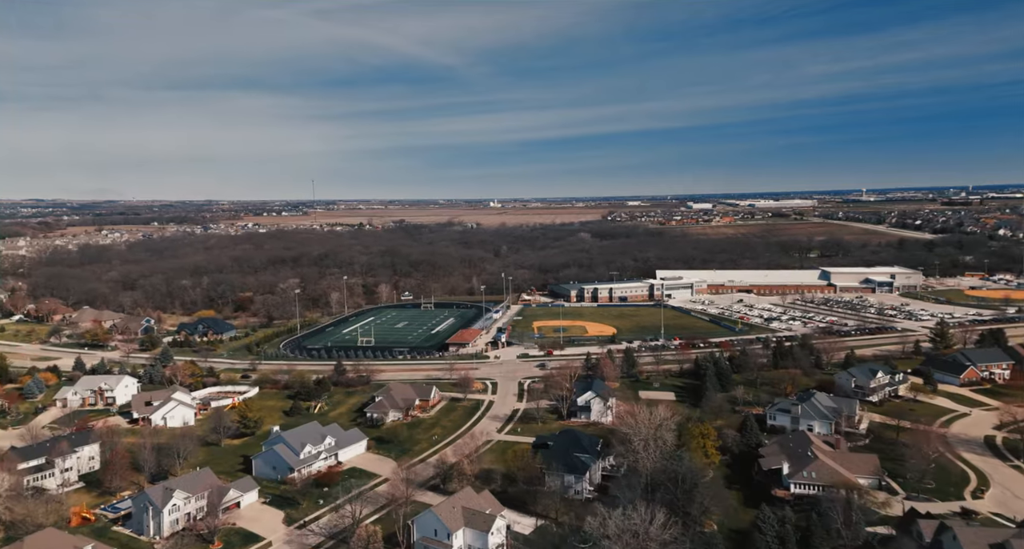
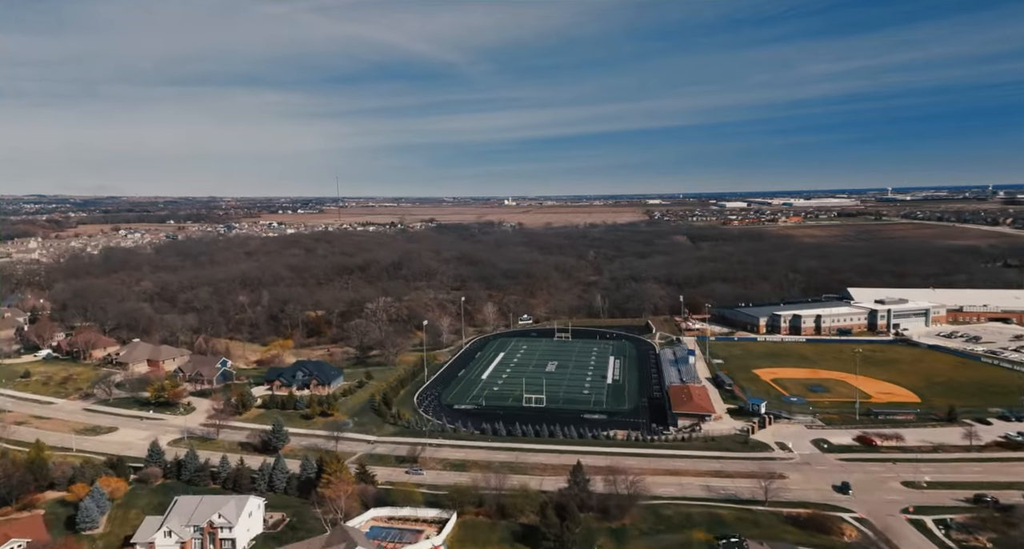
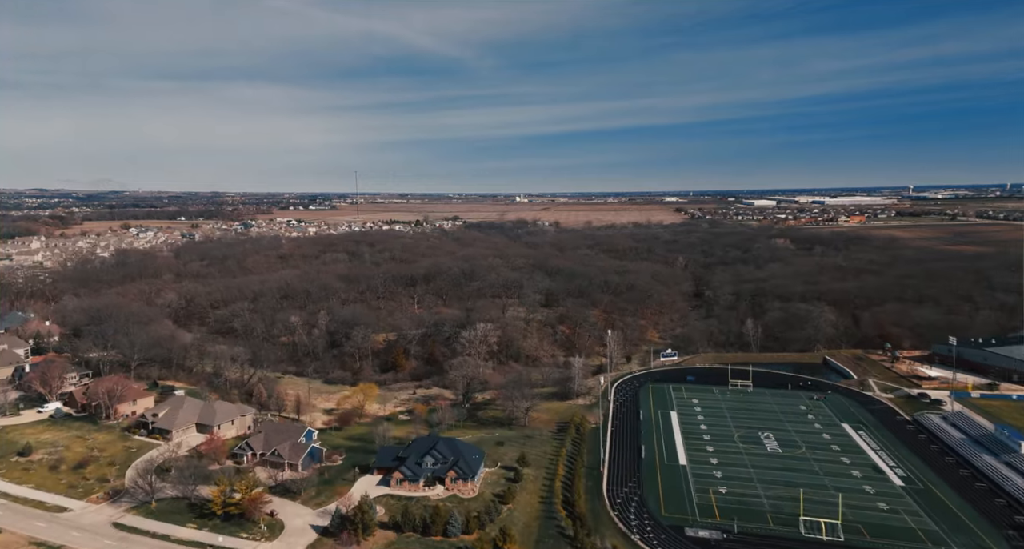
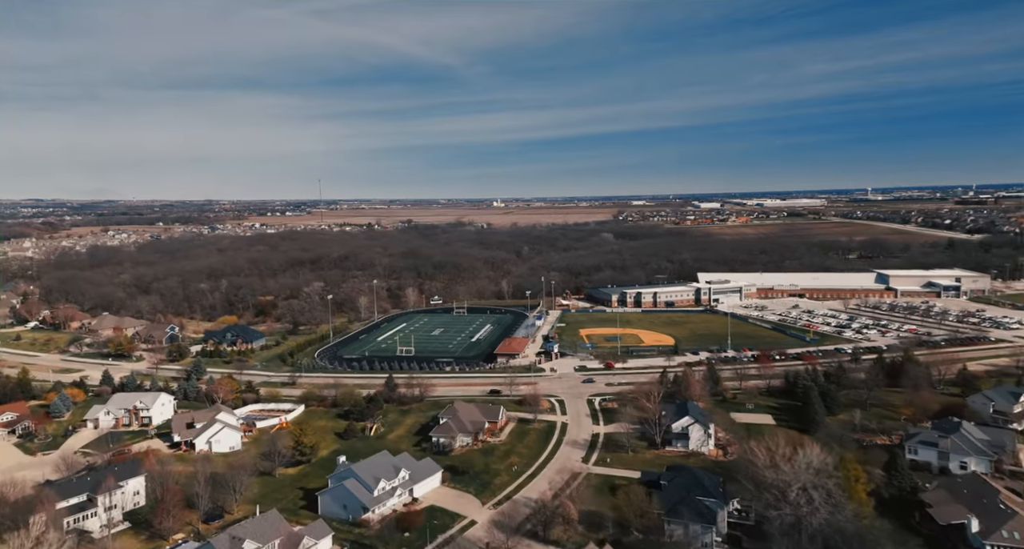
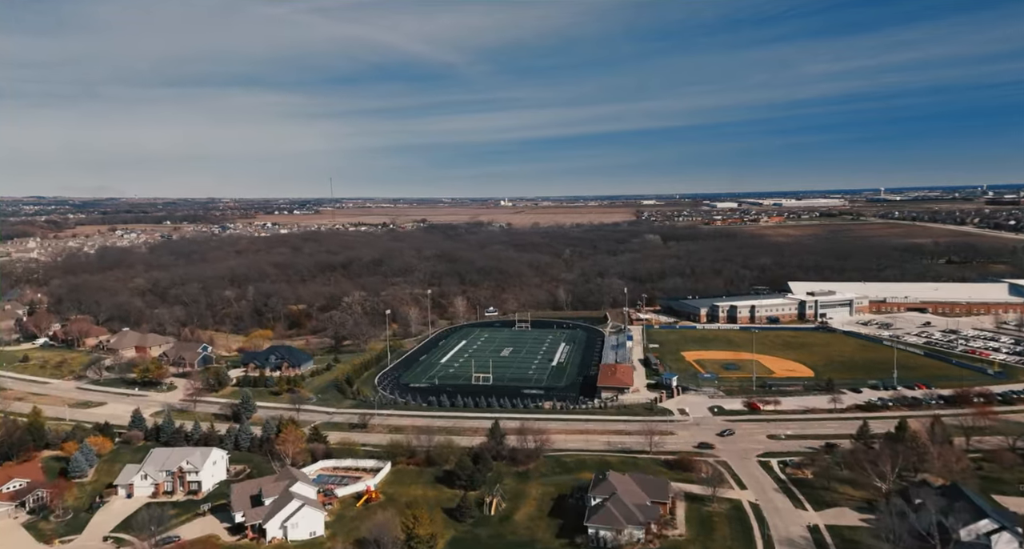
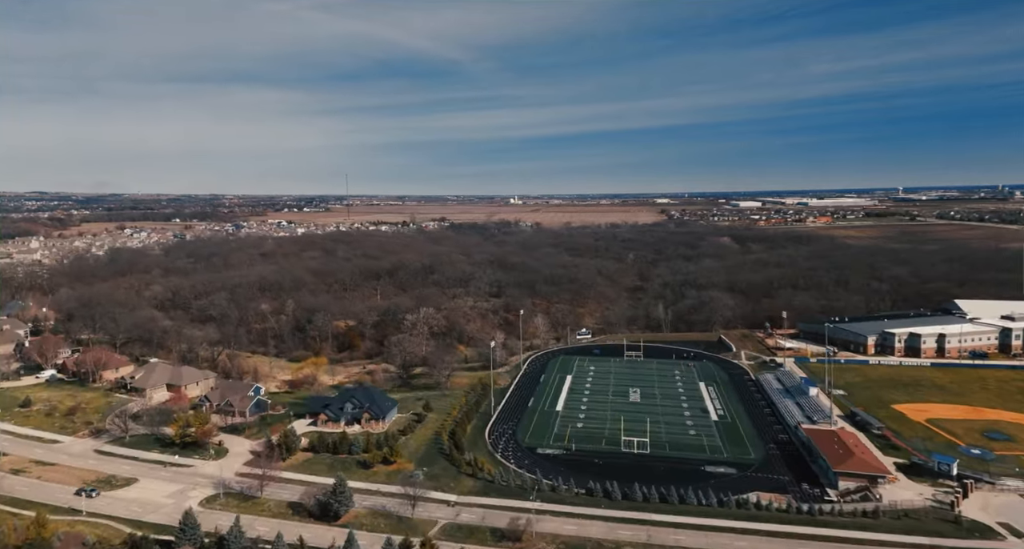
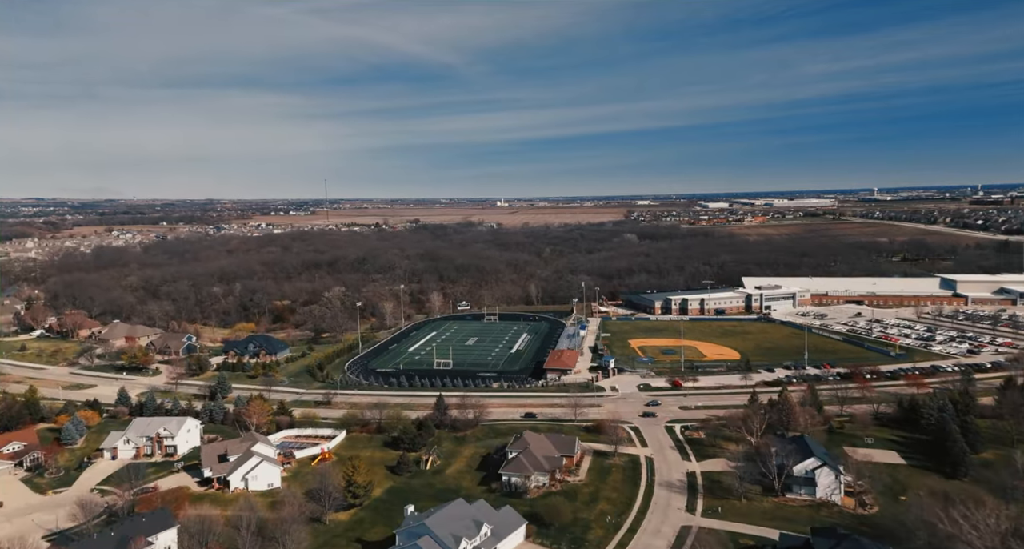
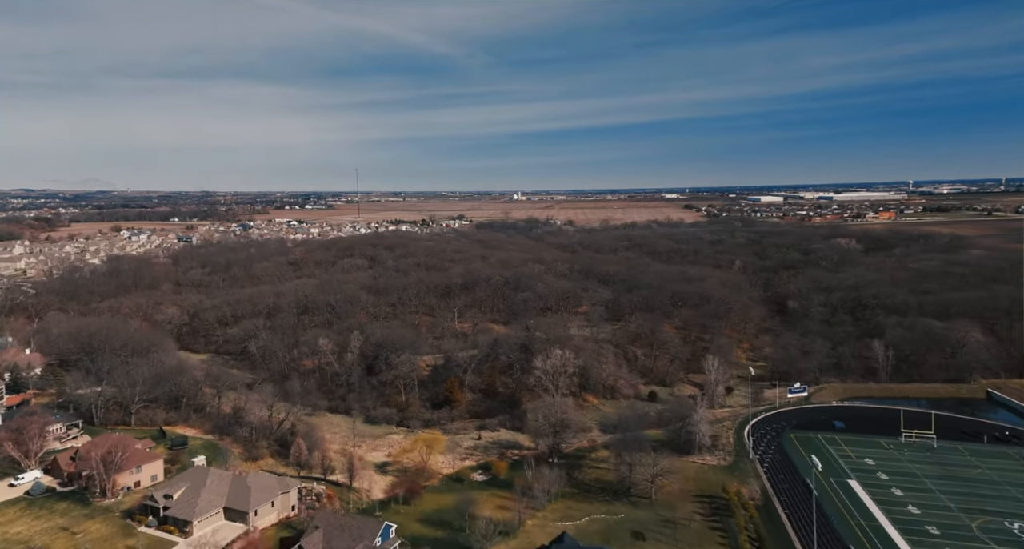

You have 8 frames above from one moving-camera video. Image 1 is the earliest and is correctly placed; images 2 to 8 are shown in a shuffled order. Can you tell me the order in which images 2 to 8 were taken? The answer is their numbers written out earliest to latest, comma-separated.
4, 7, 5, 2, 6, 3, 8
